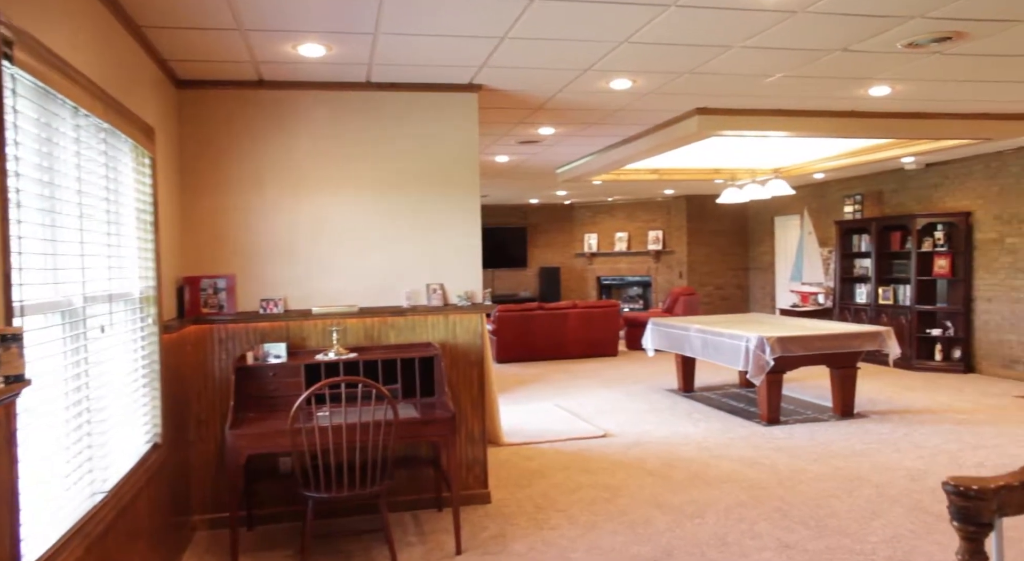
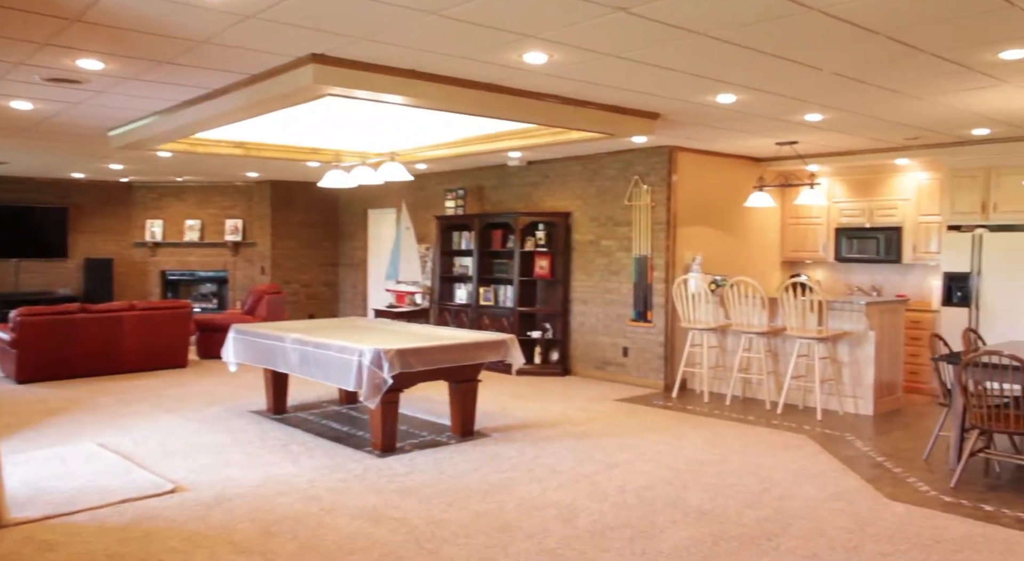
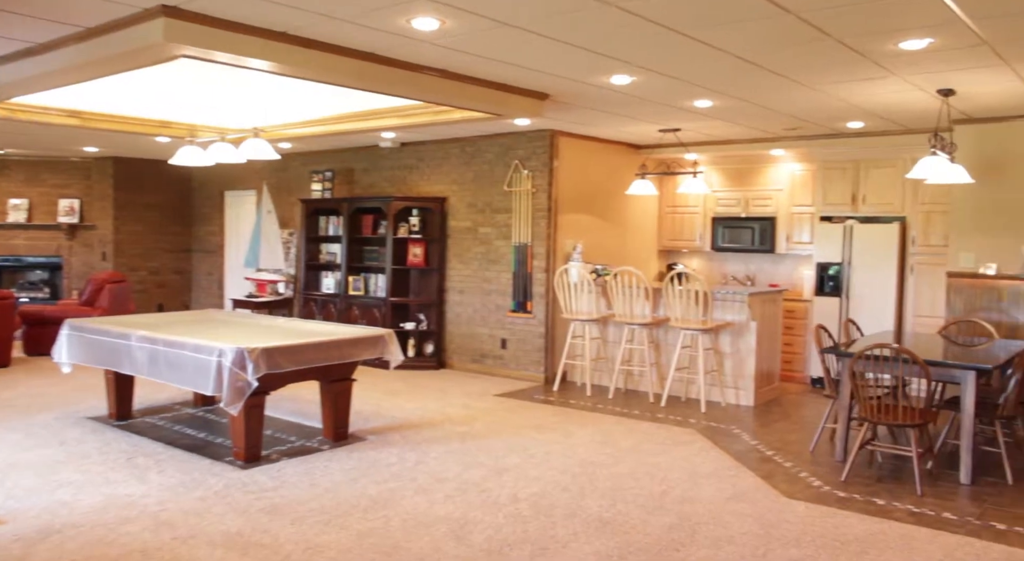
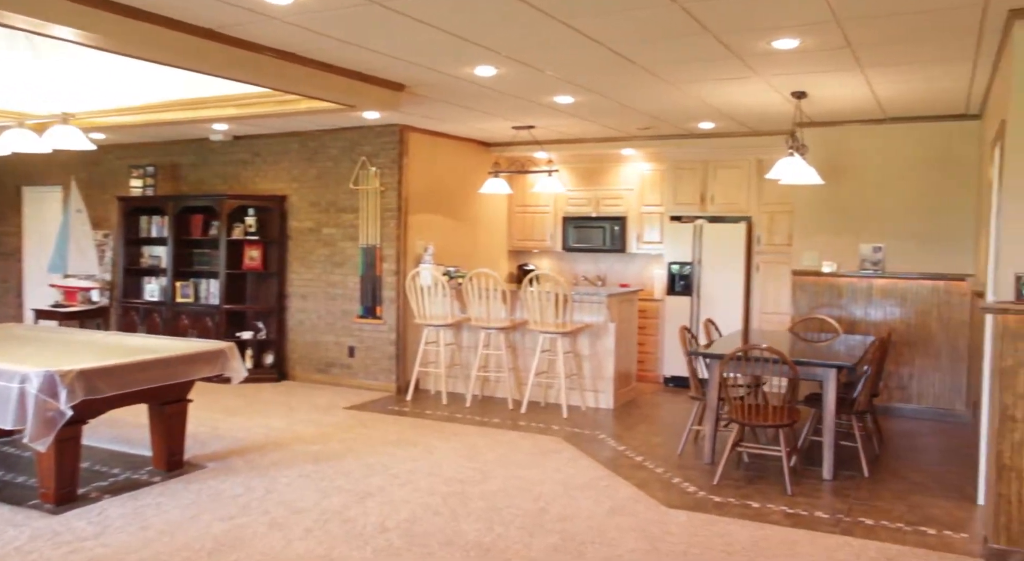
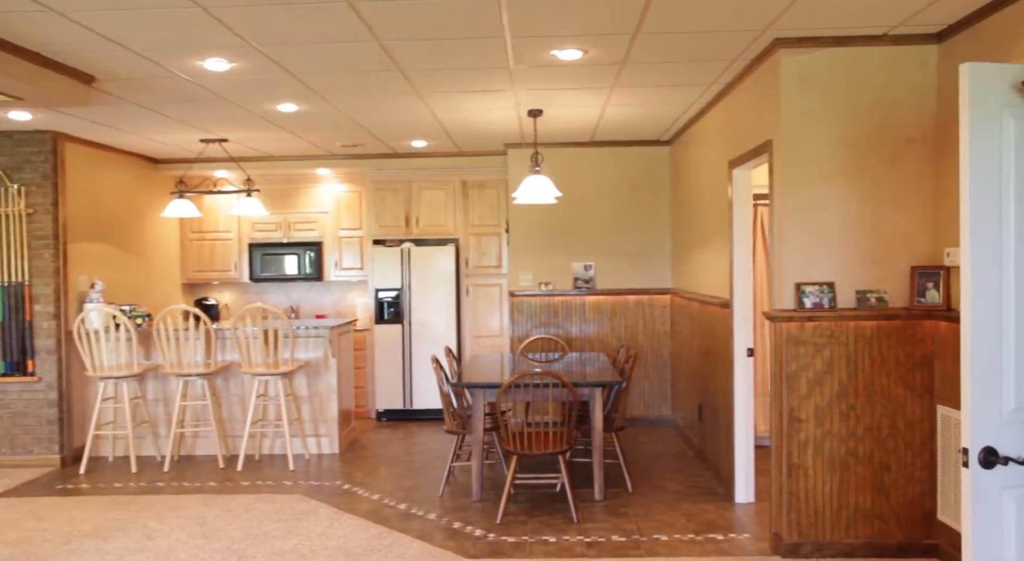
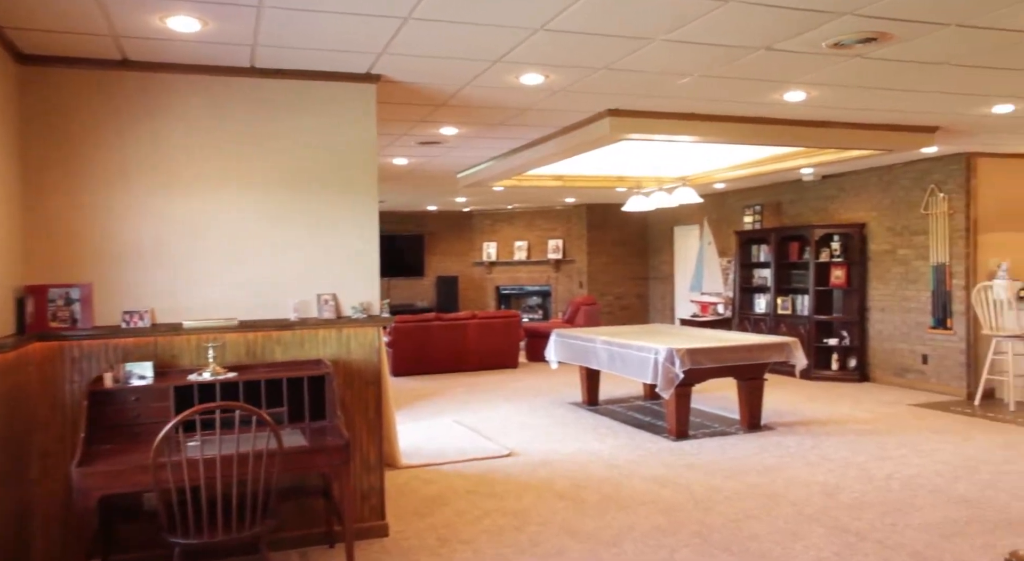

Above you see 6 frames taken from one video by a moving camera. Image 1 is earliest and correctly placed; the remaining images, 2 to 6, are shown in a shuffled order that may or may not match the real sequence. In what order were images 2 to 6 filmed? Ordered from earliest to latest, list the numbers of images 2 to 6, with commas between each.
6, 2, 3, 4, 5
